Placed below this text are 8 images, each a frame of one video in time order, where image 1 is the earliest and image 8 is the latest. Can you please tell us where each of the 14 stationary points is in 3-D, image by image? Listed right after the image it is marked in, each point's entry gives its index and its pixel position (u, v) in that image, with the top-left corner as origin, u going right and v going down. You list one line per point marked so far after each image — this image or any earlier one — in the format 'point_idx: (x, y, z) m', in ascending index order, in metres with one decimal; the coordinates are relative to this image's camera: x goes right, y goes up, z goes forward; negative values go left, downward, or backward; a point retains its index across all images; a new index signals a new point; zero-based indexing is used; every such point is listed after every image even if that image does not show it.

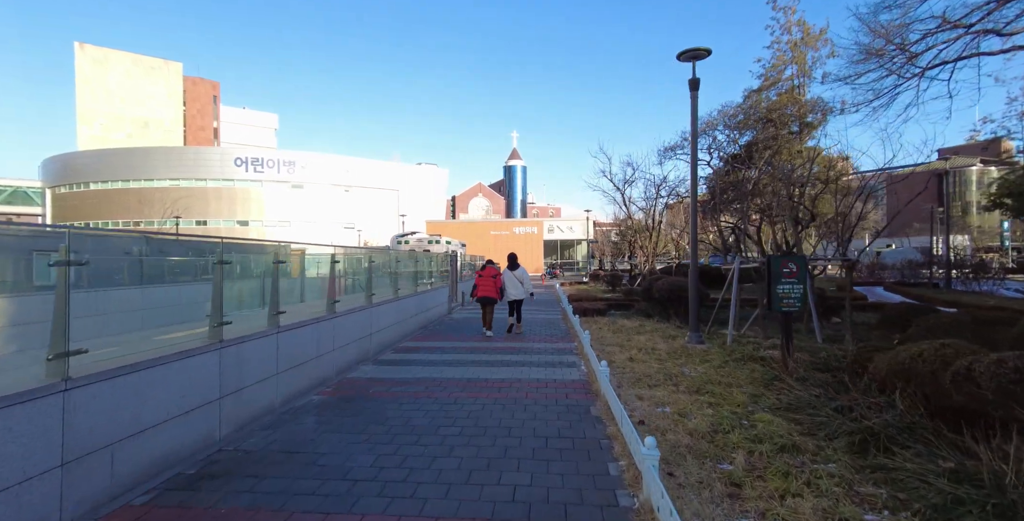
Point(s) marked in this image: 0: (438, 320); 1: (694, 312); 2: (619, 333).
0: (-2.2, -1.8, +13.1) m
1: (+3.8, -1.1, +9.4) m
2: (+2.5, -1.7, +10.5) m
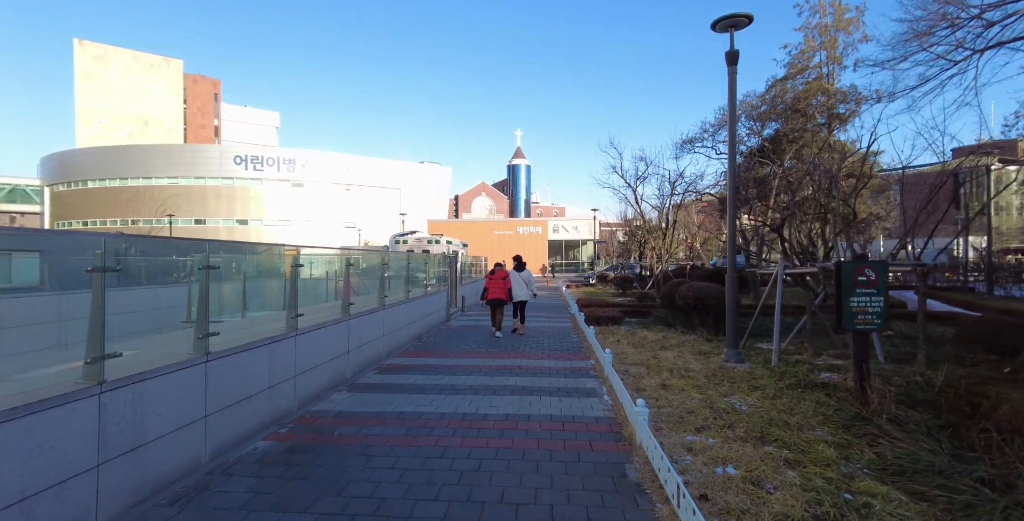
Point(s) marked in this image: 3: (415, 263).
0: (-2.0, -1.9, +11.8) m
1: (+3.9, -1.2, +7.9) m
2: (+2.6, -1.8, +9.1) m
3: (-2.4, -0.1, +11.8) m
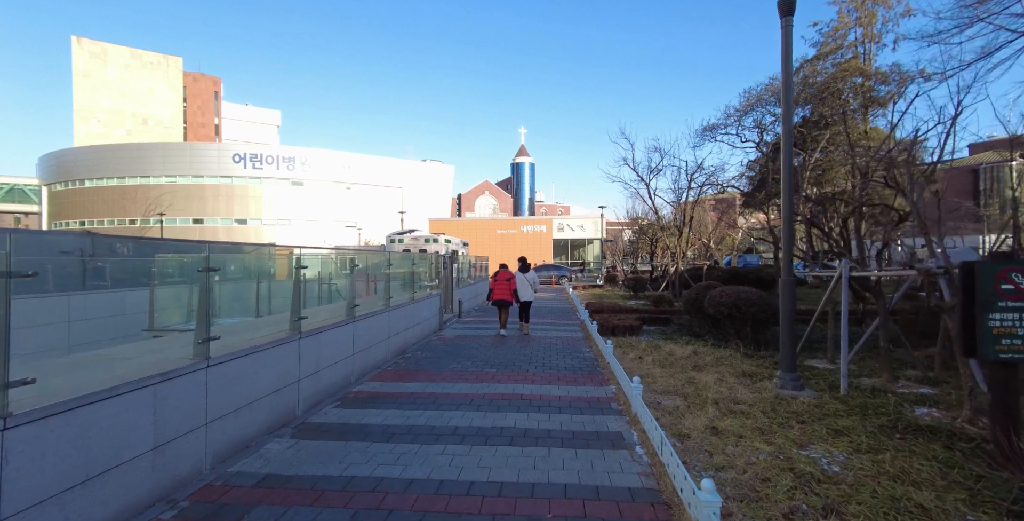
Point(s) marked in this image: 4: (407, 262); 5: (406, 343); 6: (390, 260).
0: (-2.0, -1.9, +10.2) m
1: (+3.9, -1.2, +6.3) m
2: (+2.6, -1.8, +7.4) m
3: (-2.4, -0.1, +10.2) m
4: (-2.4, 0.0, +10.2) m
5: (-2.2, -1.8, +9.3) m
6: (-2.5, 0.0, +9.0) m
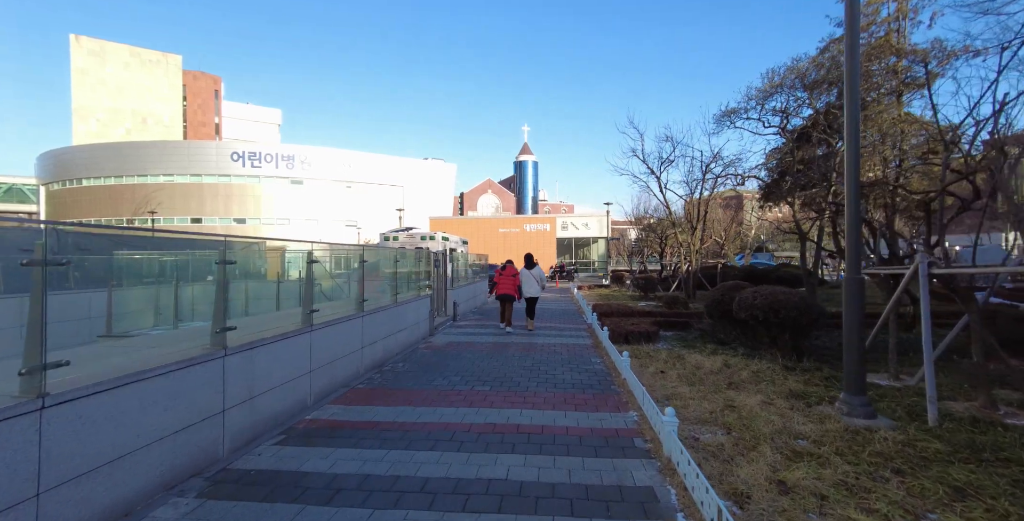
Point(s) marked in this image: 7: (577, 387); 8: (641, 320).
0: (-2.0, -1.8, +8.9) m
1: (+3.8, -1.1, +5.0) m
2: (+2.6, -1.7, +6.1) m
3: (-2.4, 0.0, +8.9) m
4: (-2.4, 0.0, +8.9) m
5: (-2.3, -1.7, +8.0) m
6: (-2.5, +0.1, +7.7) m
7: (+0.9, -1.8, +6.2) m
8: (+3.2, -1.5, +11.1) m
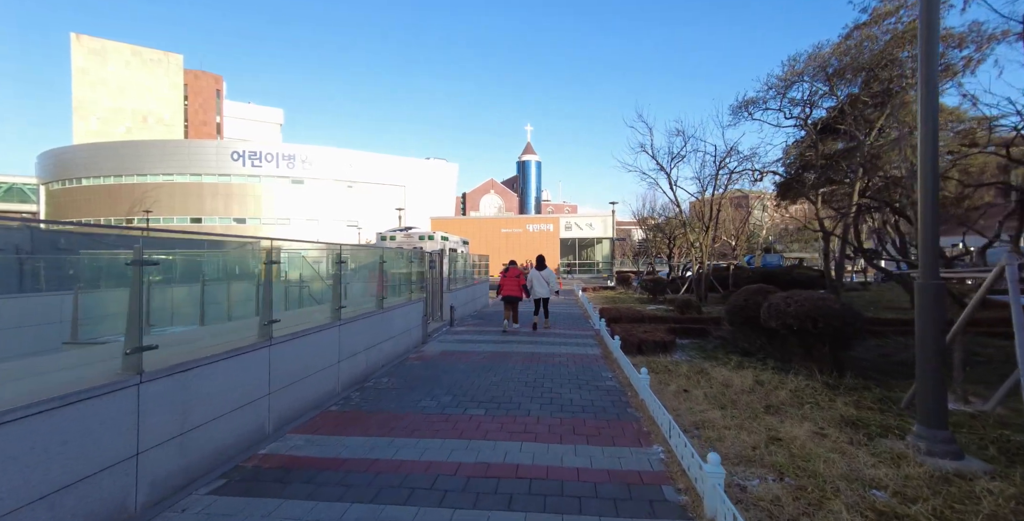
0: (-2.0, -1.8, +8.0) m
1: (+3.8, -1.1, +4.0) m
2: (+2.6, -1.7, +5.2) m
3: (-2.4, 0.0, +8.0) m
4: (-2.4, 0.0, +8.0) m
5: (-2.3, -1.7, +7.1) m
6: (-2.5, +0.1, +6.8) m
7: (+0.9, -1.8, +5.3) m
8: (+3.2, -1.5, +10.2) m
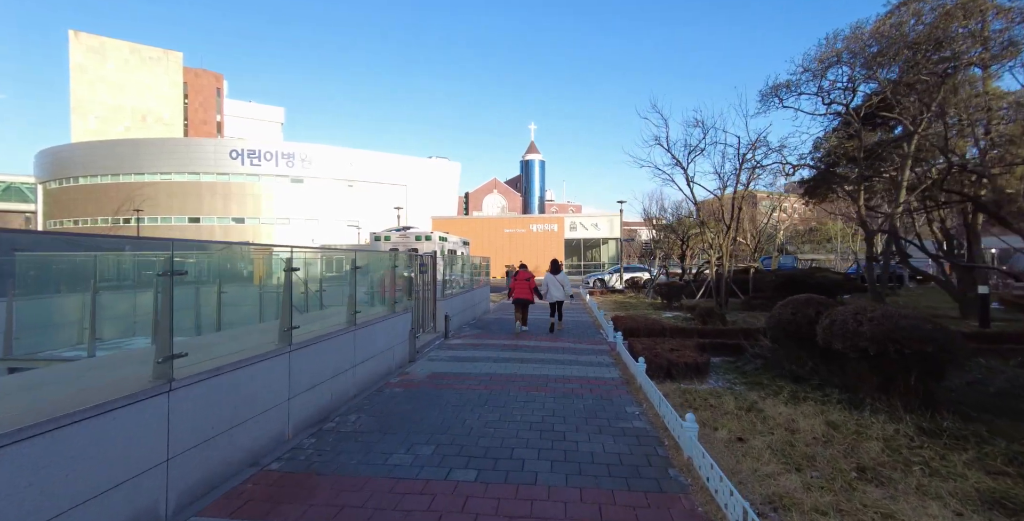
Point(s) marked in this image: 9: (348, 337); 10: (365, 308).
0: (-2.0, -1.9, +6.6) m
1: (+3.8, -1.2, +2.6) m
2: (+2.6, -1.8, +3.7) m
3: (-2.4, -0.1, +6.6) m
4: (-2.4, -0.1, +6.6) m
5: (-2.2, -1.8, +5.7) m
6: (-2.5, 0.0, +5.4) m
7: (+0.9, -1.8, +3.9) m
8: (+3.3, -1.6, +8.8) m
9: (-2.3, -1.1, +6.3) m
10: (-2.3, -0.7, +7.0) m
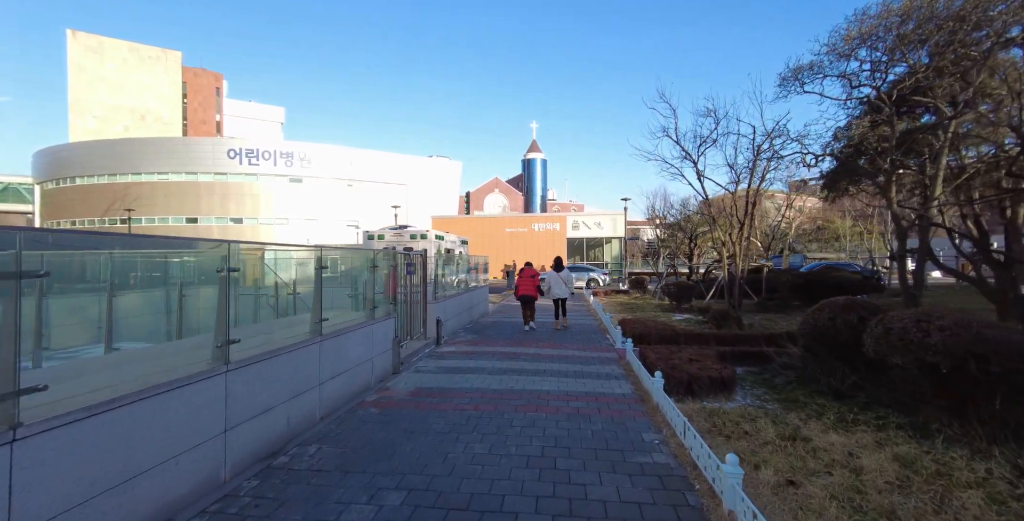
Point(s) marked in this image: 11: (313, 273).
0: (-2.1, -1.9, +5.6) m
1: (+3.7, -1.2, +1.6) m
2: (+2.5, -1.8, +2.8) m
3: (-2.4, -0.1, +5.7) m
4: (-2.4, -0.1, +5.7) m
5: (-2.3, -1.8, +4.8) m
6: (-2.6, 0.0, +4.5) m
7: (+0.8, -1.8, +2.9) m
8: (+3.2, -1.6, +7.8) m
9: (-2.3, -1.0, +5.4) m
10: (-2.4, -0.7, +6.1) m
11: (-2.5, -0.1, +5.6) m
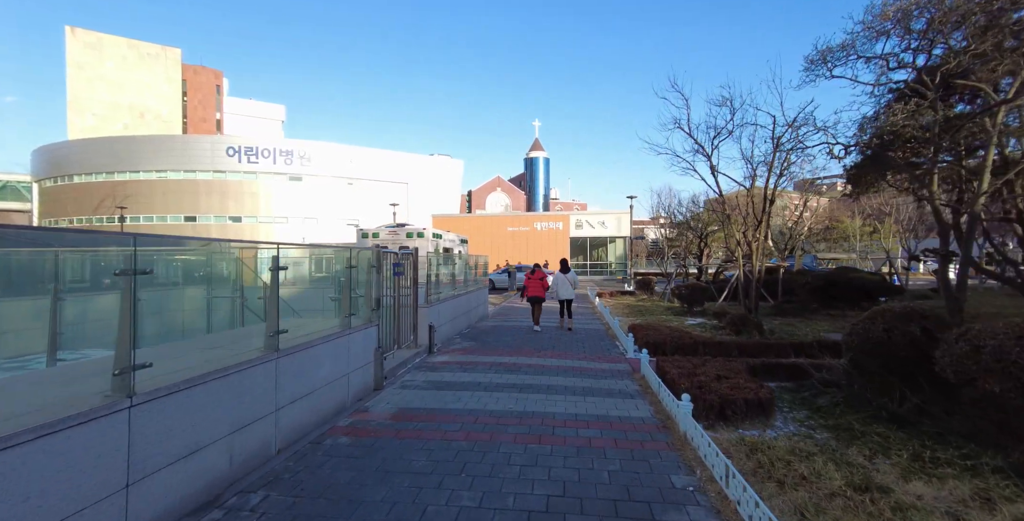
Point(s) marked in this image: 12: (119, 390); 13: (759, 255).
0: (-2.1, -1.9, +4.7) m
1: (+3.7, -1.2, +0.7) m
2: (+2.5, -1.8, +1.8) m
3: (-2.4, -0.1, +4.7) m
4: (-2.4, 0.0, +4.8) m
5: (-2.3, -1.8, +3.9) m
6: (-2.6, 0.0, +3.6) m
7: (+0.8, -1.8, +2.0) m
8: (+3.2, -1.6, +6.9) m
9: (-2.3, -1.0, +4.5) m
10: (-2.4, -0.7, +5.1) m
11: (-2.5, -0.1, +4.7) m
12: (-2.6, -0.8, +3.2) m
13: (+8.2, +0.2, +14.9) m
